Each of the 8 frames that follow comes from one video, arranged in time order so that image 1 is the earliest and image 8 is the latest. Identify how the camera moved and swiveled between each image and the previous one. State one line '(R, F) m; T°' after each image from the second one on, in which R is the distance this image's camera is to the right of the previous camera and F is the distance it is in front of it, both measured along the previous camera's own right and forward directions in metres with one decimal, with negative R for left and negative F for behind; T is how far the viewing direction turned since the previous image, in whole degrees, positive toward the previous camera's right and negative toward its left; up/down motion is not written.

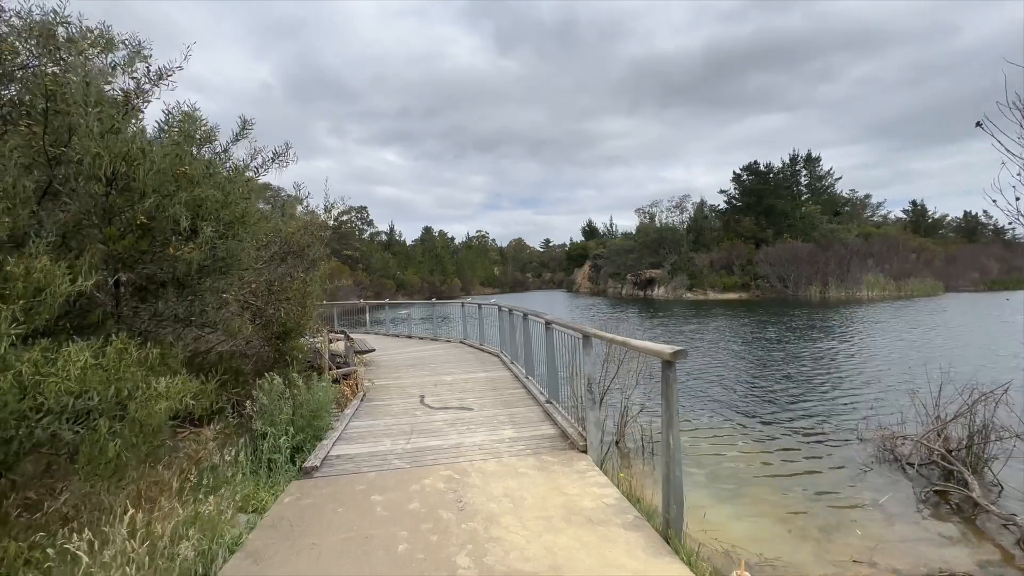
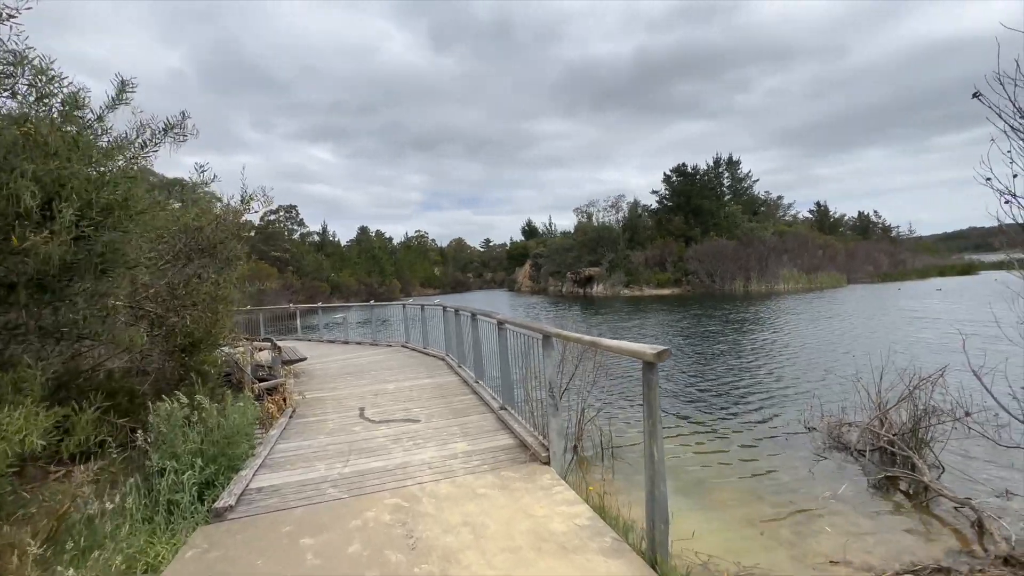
(-0.1, +0.5) m; +8°
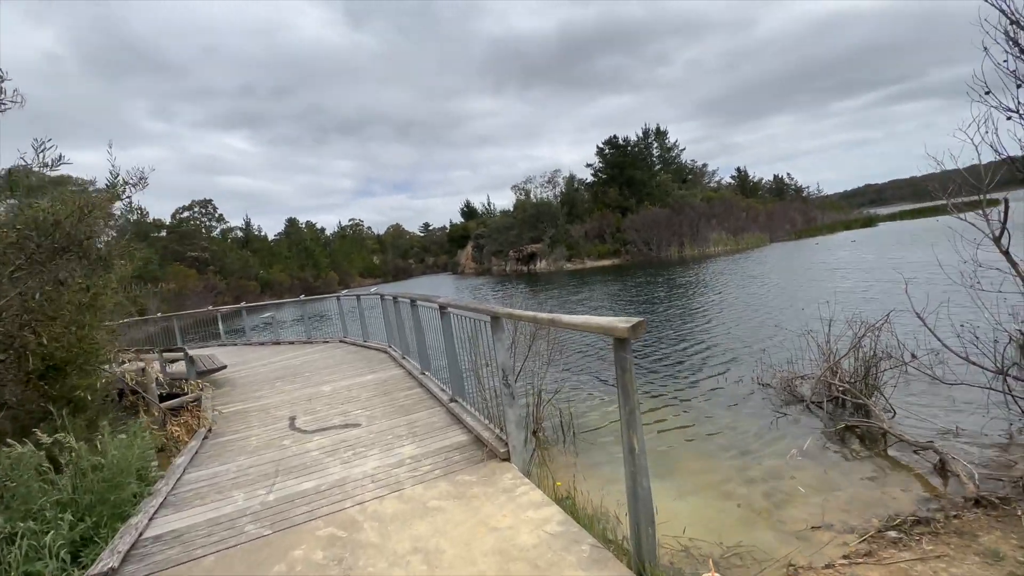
(0.0, +0.6) m; +7°
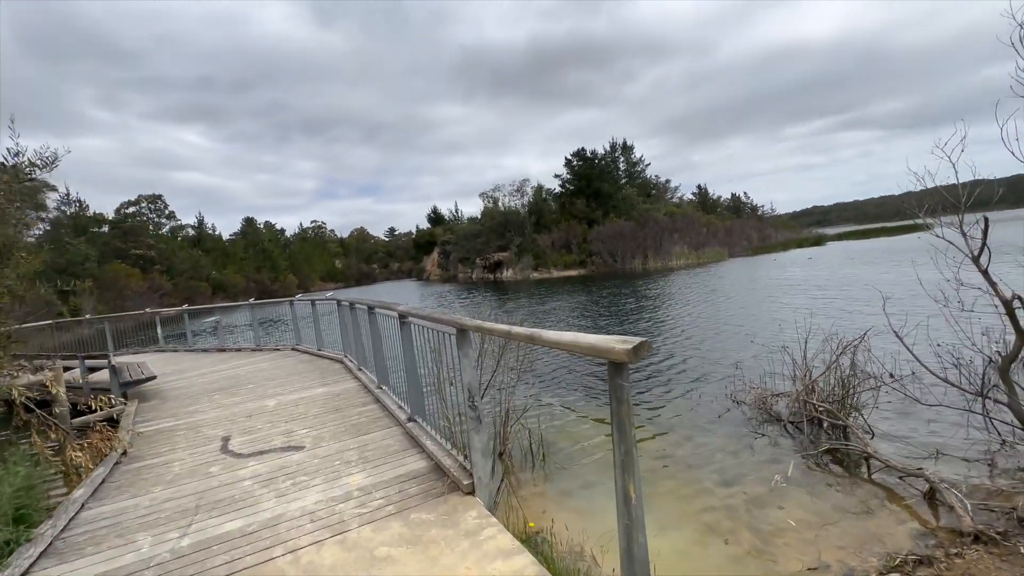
(0.0, +0.5) m; +4°
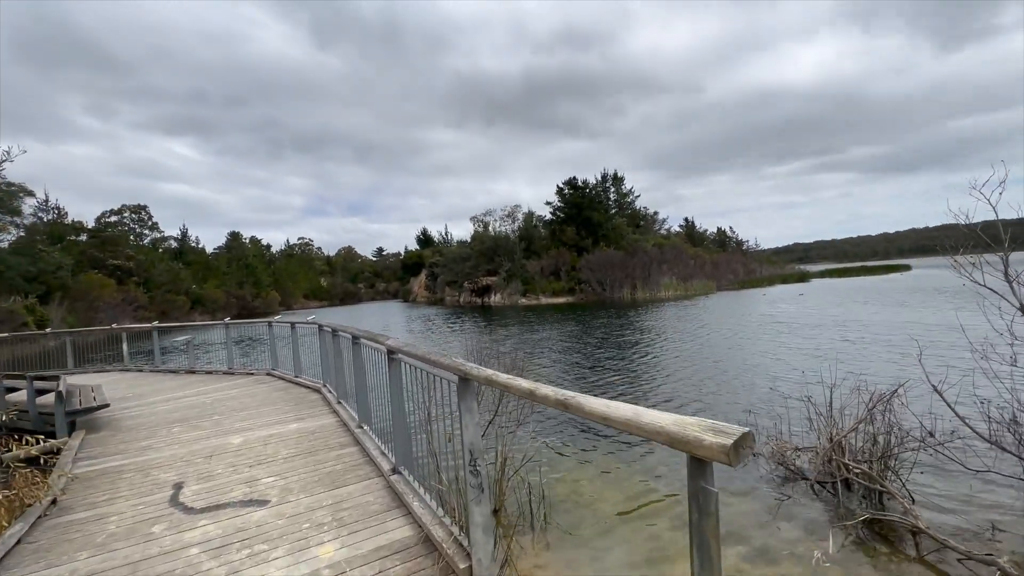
(-0.2, +0.5) m; +2°
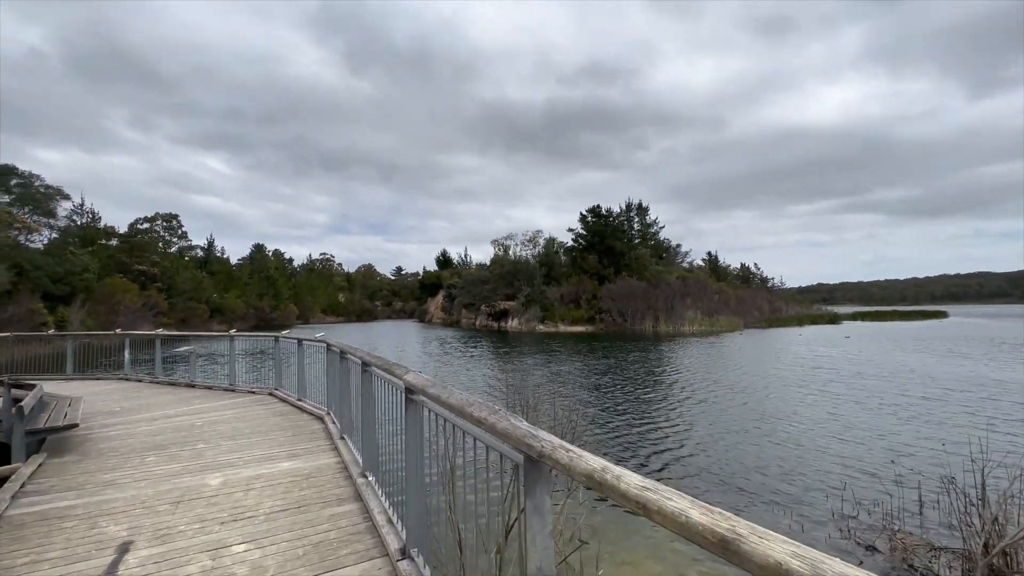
(-0.4, +1.1) m; -2°
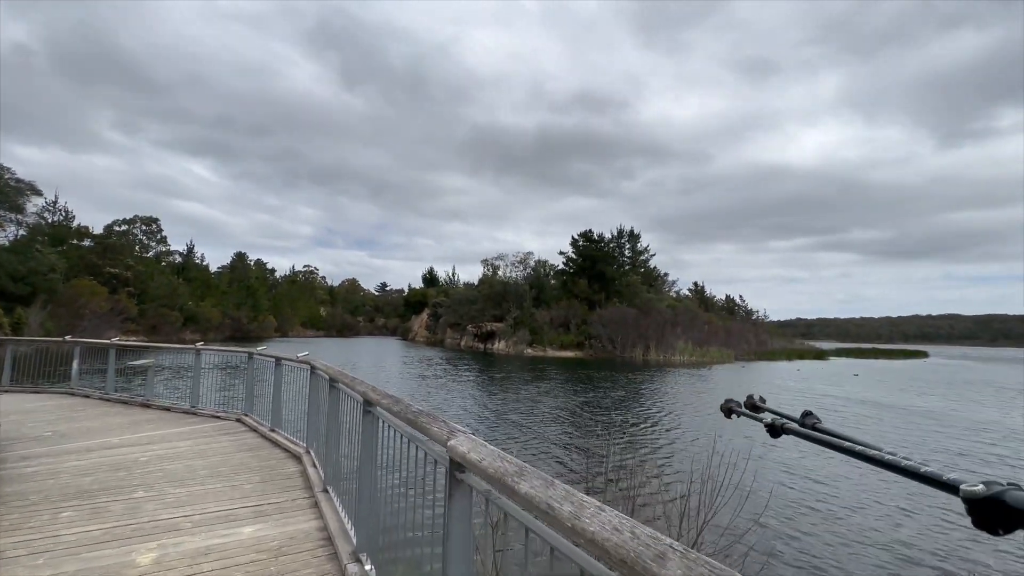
(-0.6, +1.2) m; +2°
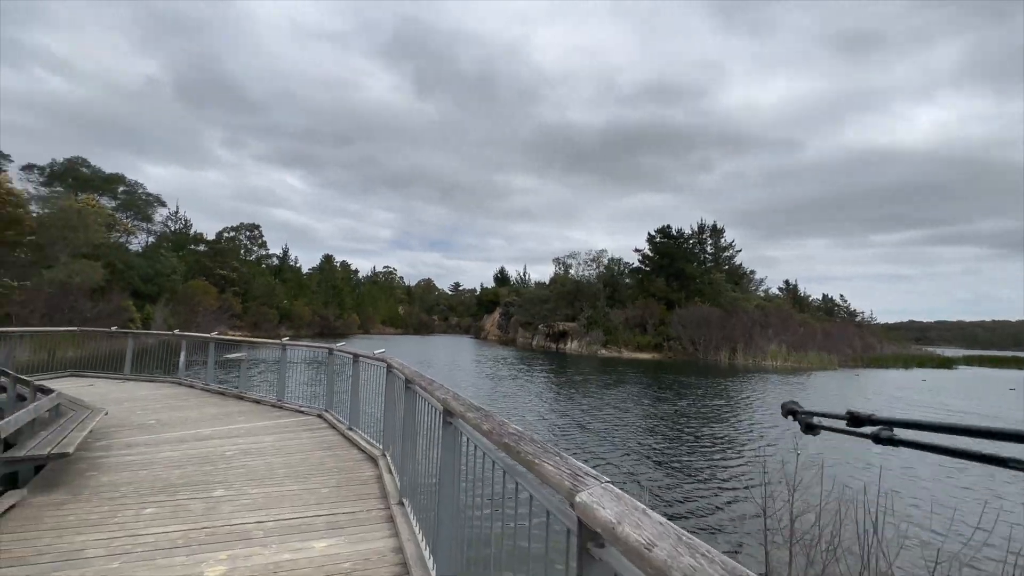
(-0.3, +0.7) m; -9°
